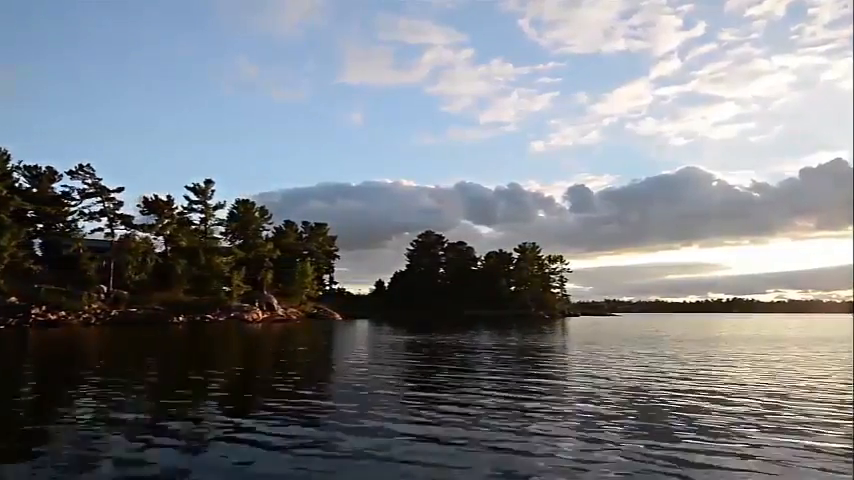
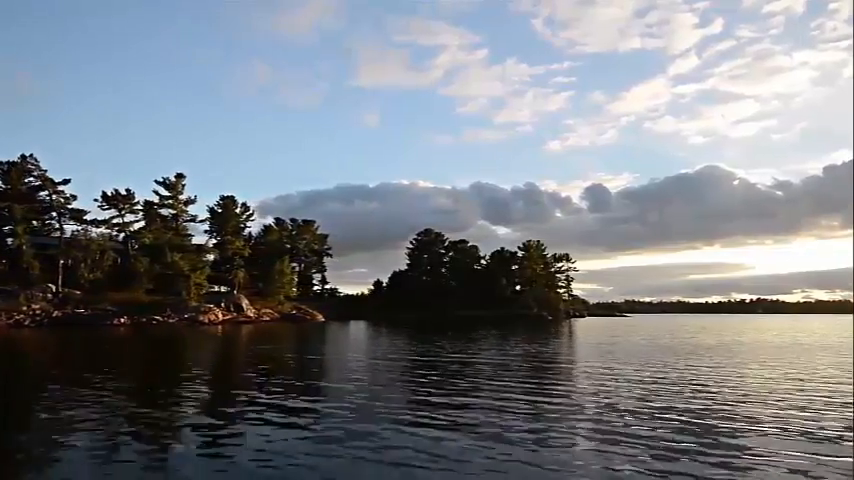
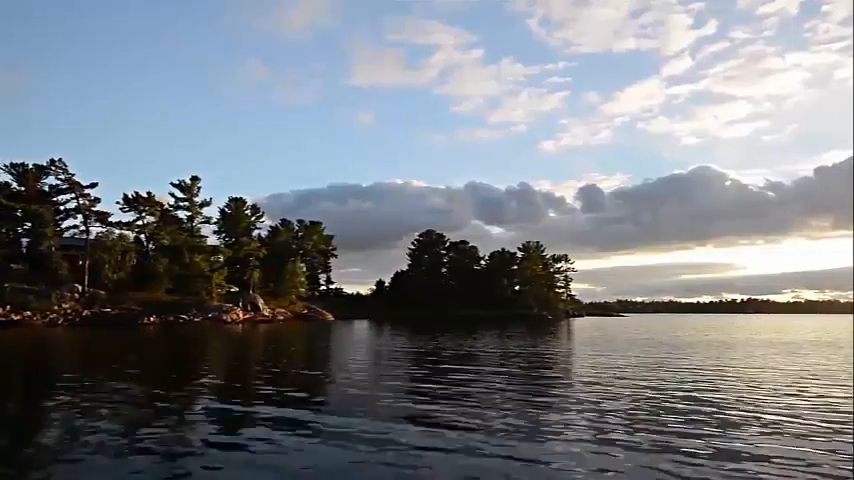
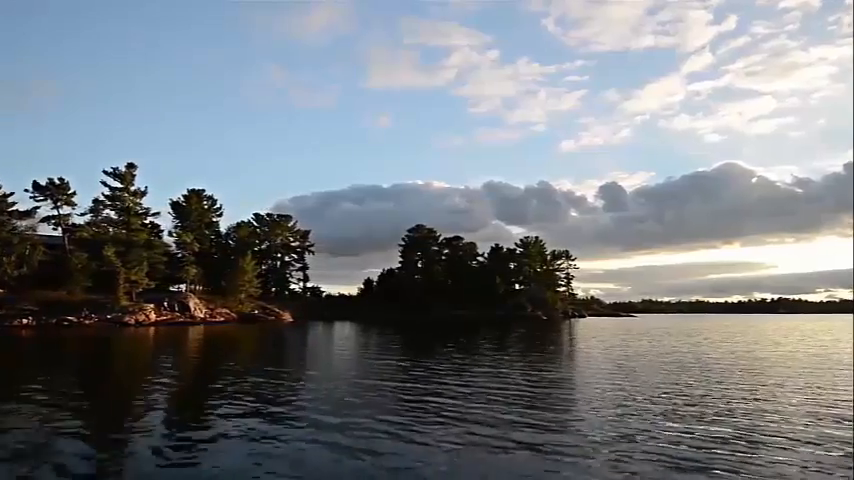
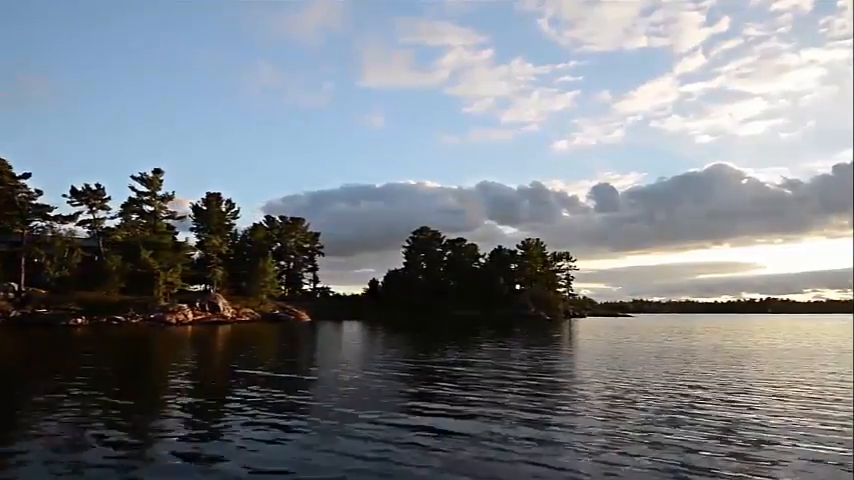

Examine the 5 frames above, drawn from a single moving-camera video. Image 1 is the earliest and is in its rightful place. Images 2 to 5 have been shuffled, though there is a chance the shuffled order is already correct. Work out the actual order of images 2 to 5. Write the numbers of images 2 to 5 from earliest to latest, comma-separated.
3, 2, 5, 4
